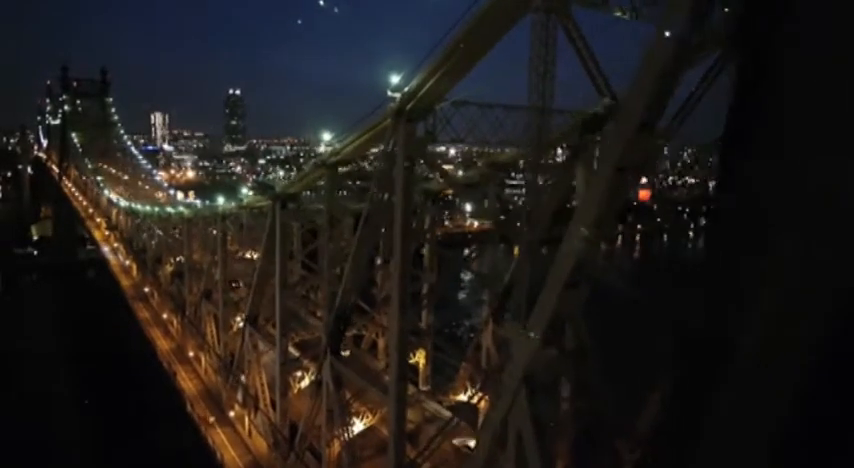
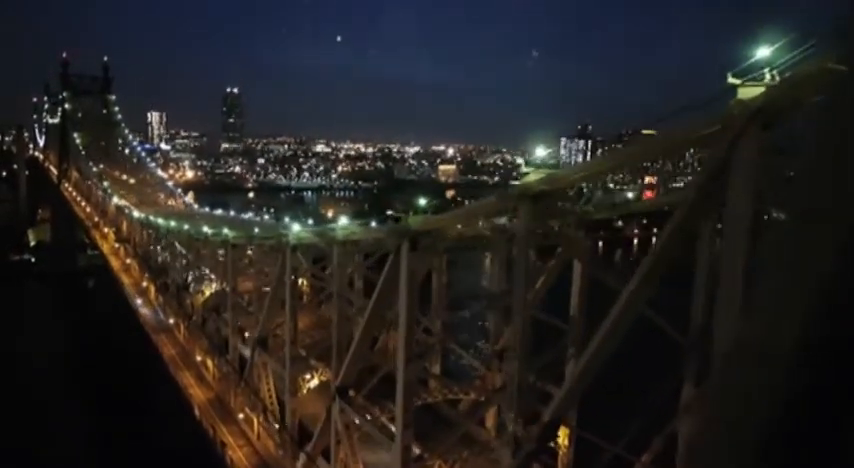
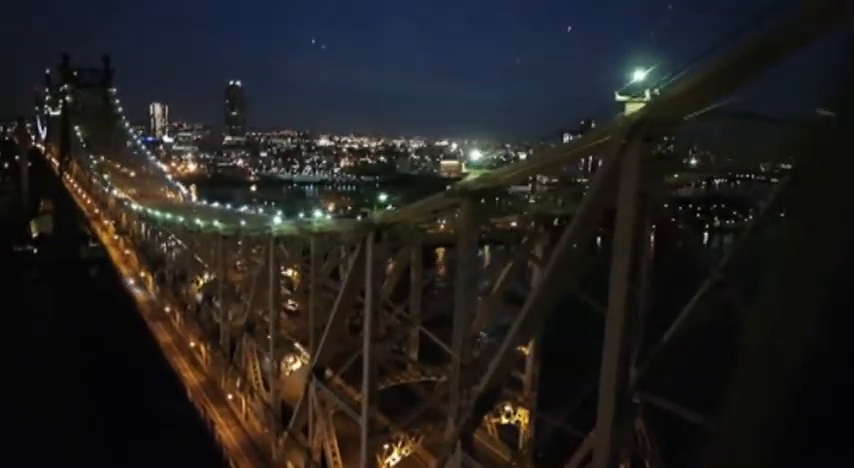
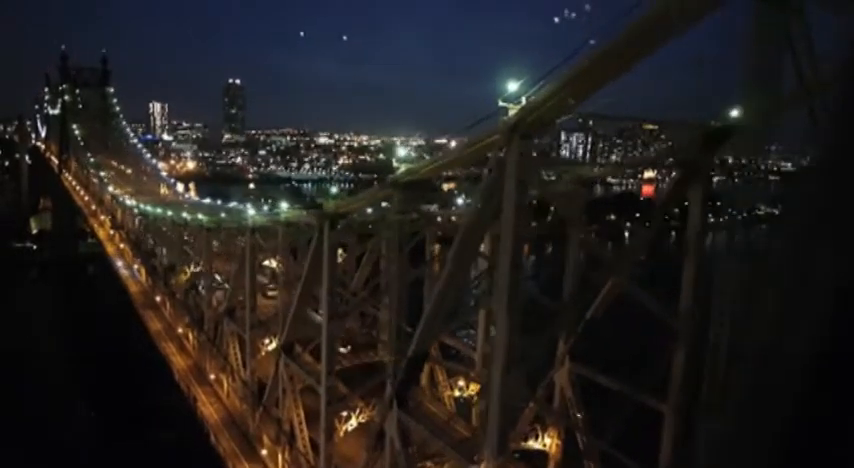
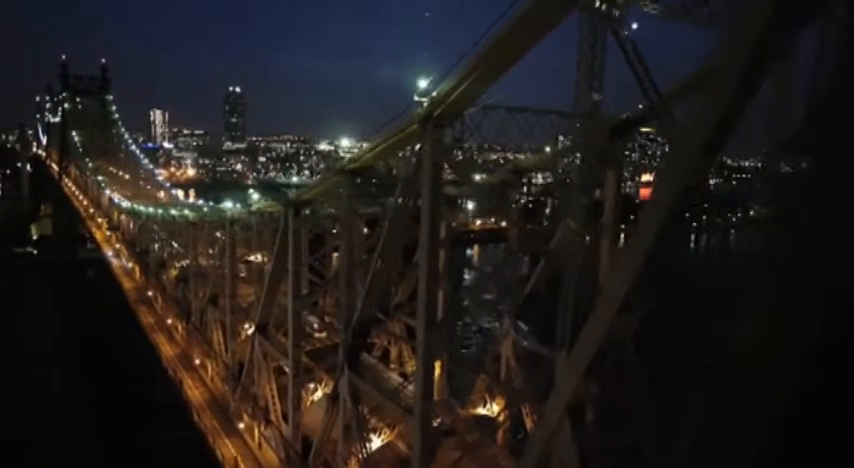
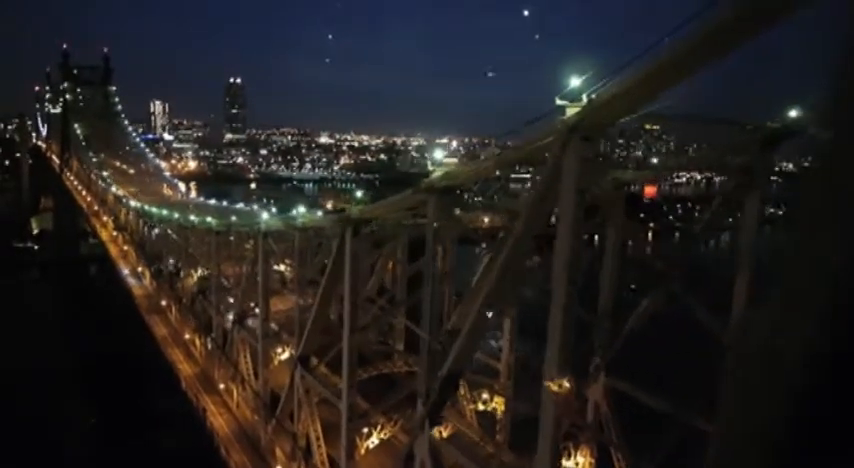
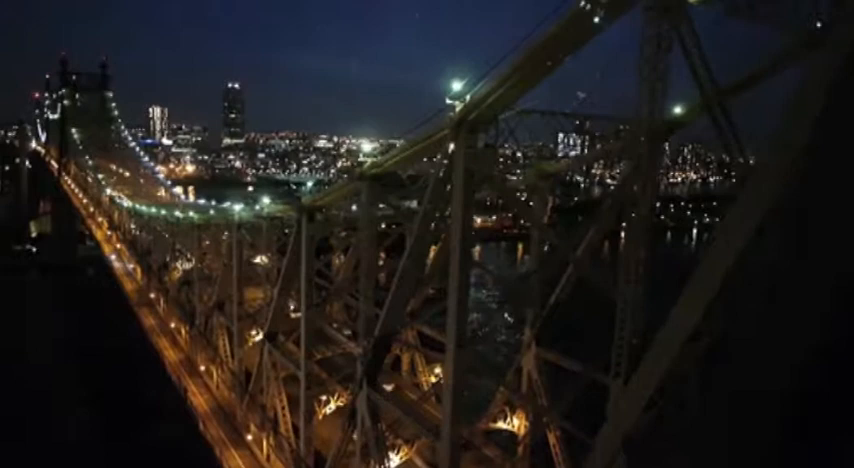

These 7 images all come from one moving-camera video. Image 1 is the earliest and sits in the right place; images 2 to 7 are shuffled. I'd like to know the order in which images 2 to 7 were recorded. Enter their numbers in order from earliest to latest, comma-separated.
5, 7, 4, 6, 3, 2
